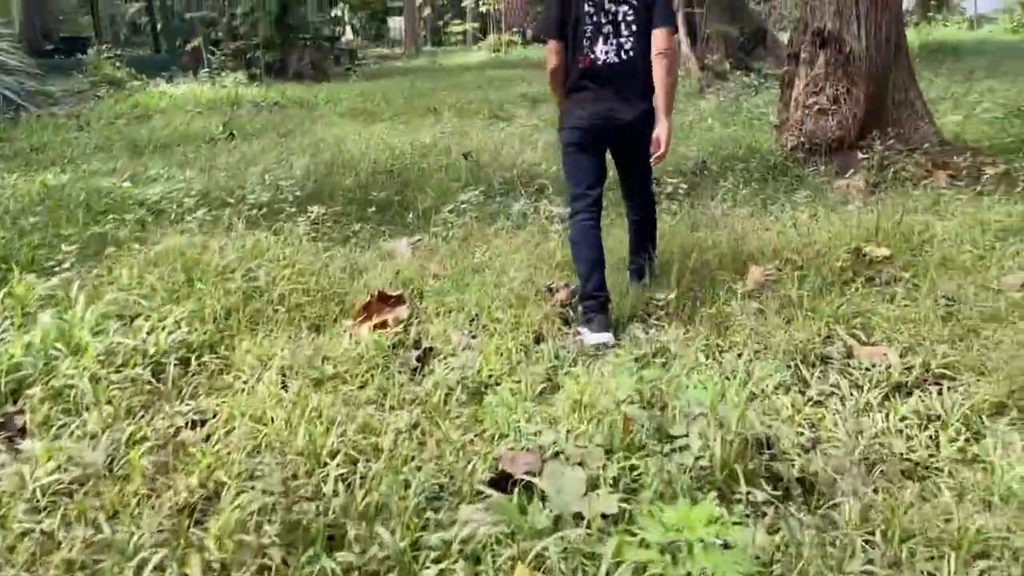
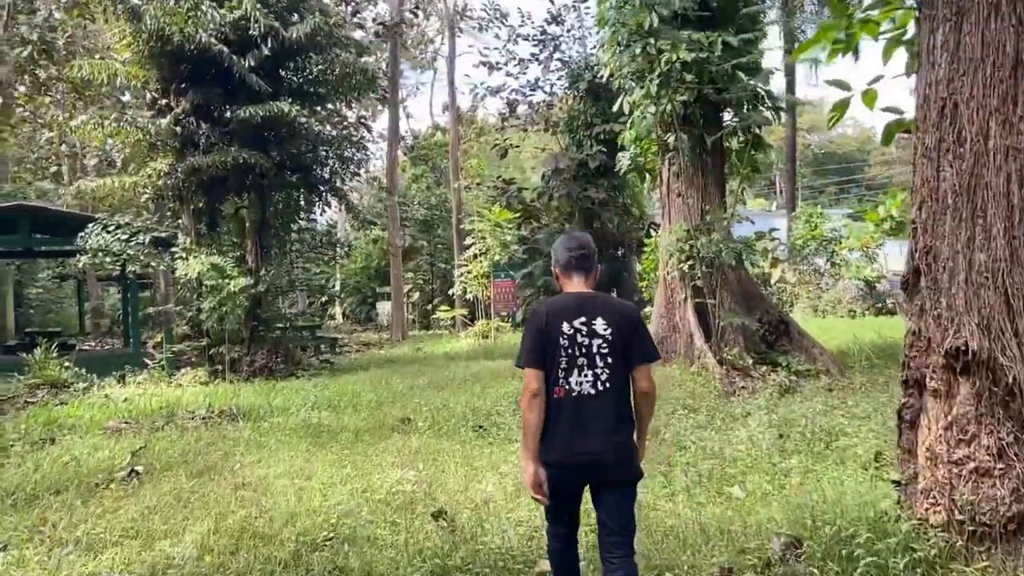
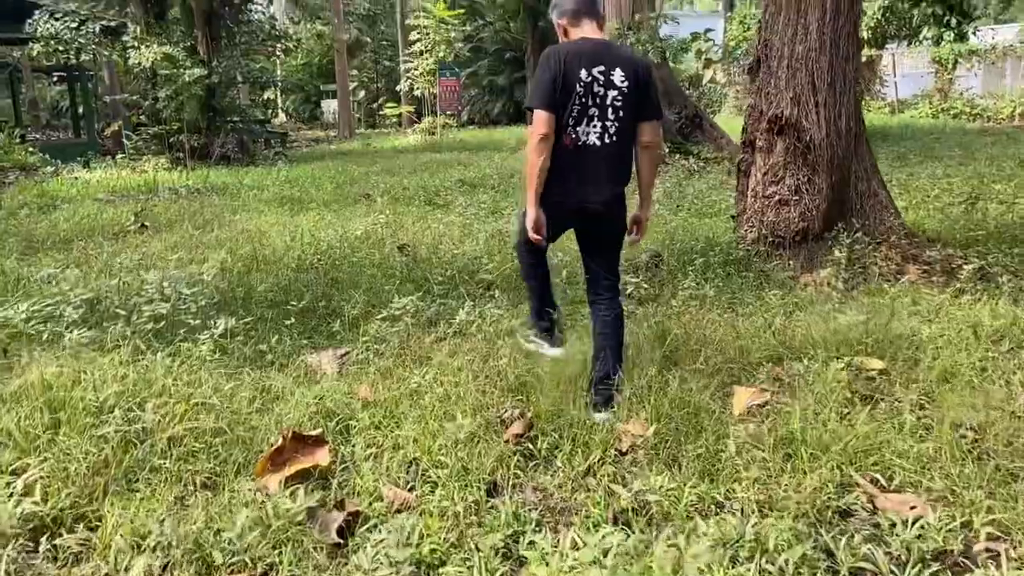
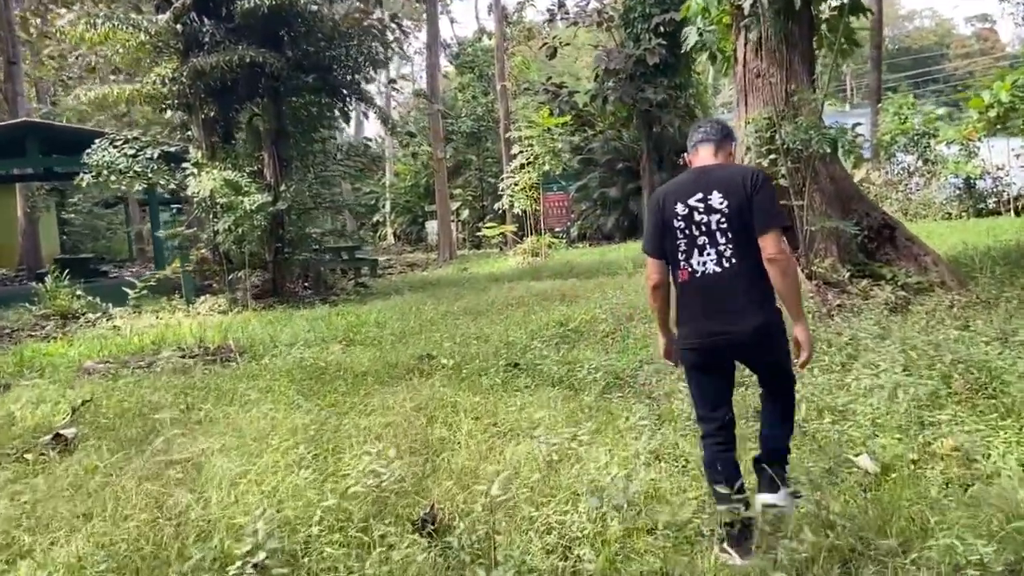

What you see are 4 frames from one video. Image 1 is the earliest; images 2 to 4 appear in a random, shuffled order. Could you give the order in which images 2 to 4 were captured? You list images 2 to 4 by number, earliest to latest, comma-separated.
3, 2, 4
